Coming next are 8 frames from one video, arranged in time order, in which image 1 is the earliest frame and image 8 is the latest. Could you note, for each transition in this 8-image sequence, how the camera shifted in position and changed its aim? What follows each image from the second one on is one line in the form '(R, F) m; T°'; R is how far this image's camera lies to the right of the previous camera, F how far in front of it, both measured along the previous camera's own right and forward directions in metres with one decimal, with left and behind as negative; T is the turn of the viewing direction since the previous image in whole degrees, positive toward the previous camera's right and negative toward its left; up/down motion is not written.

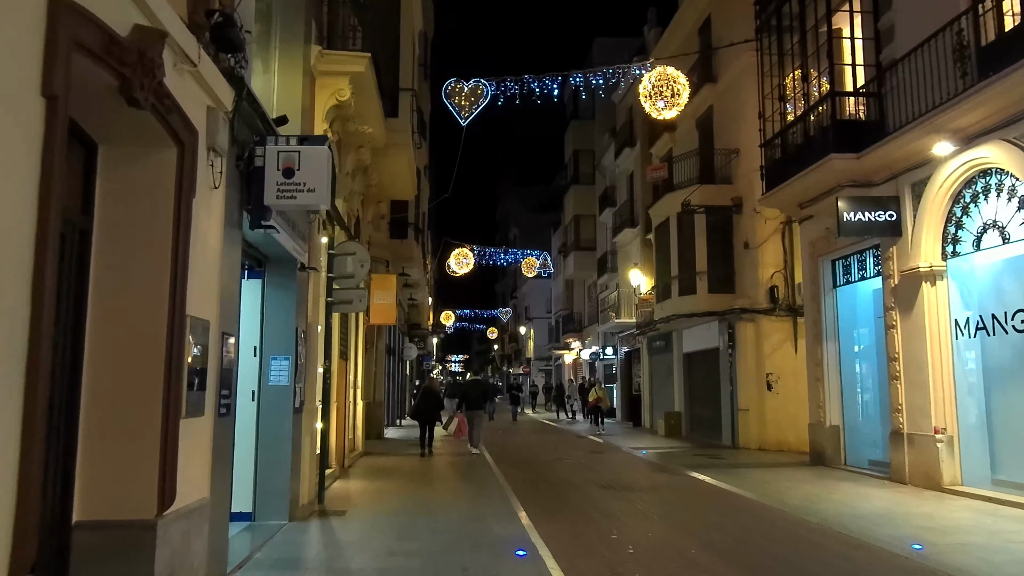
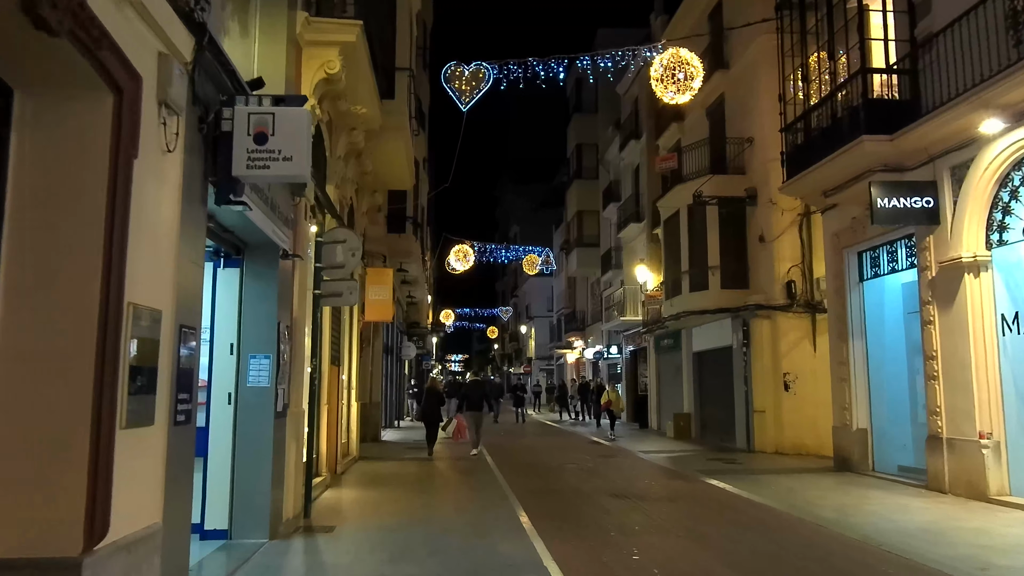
(-0.1, +0.9) m; 0°
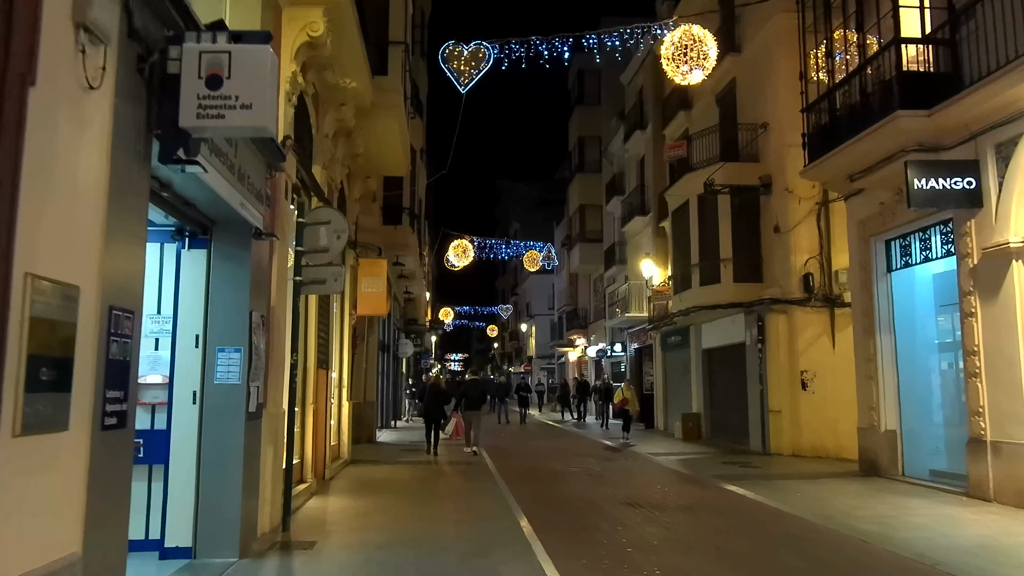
(0.0, +0.9) m; 0°
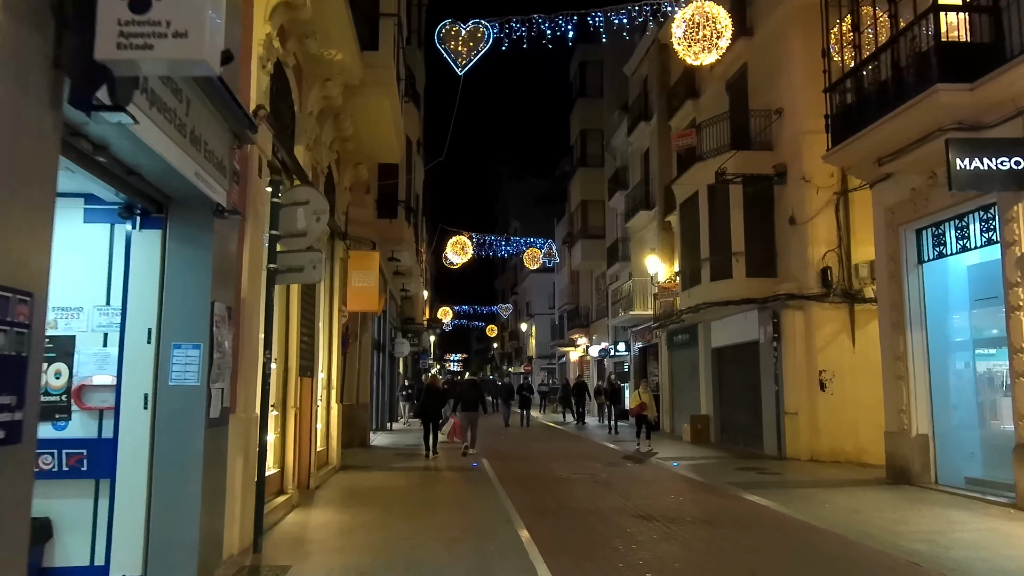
(0.0, +0.9) m; 0°
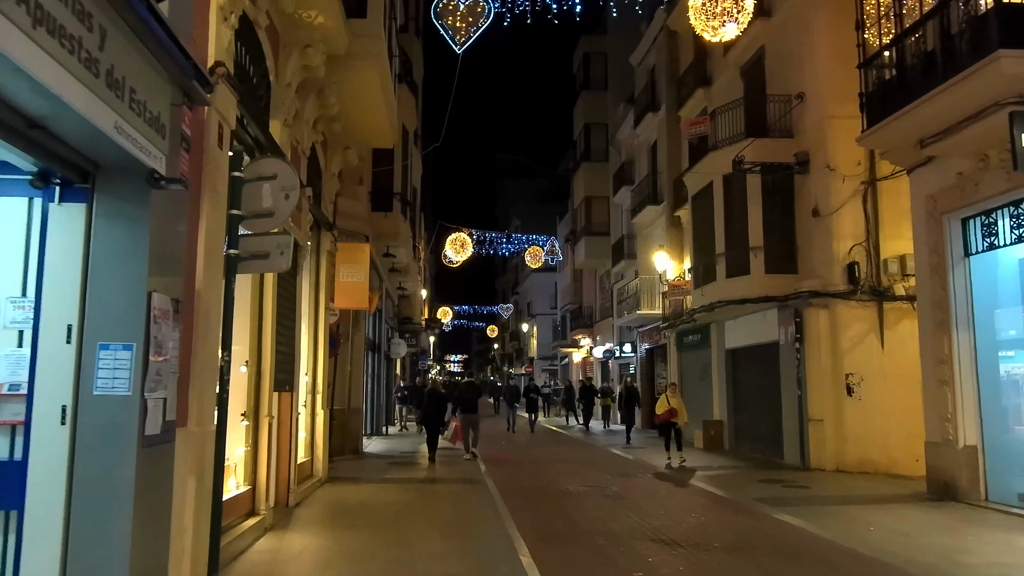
(0.0, +1.1) m; 0°
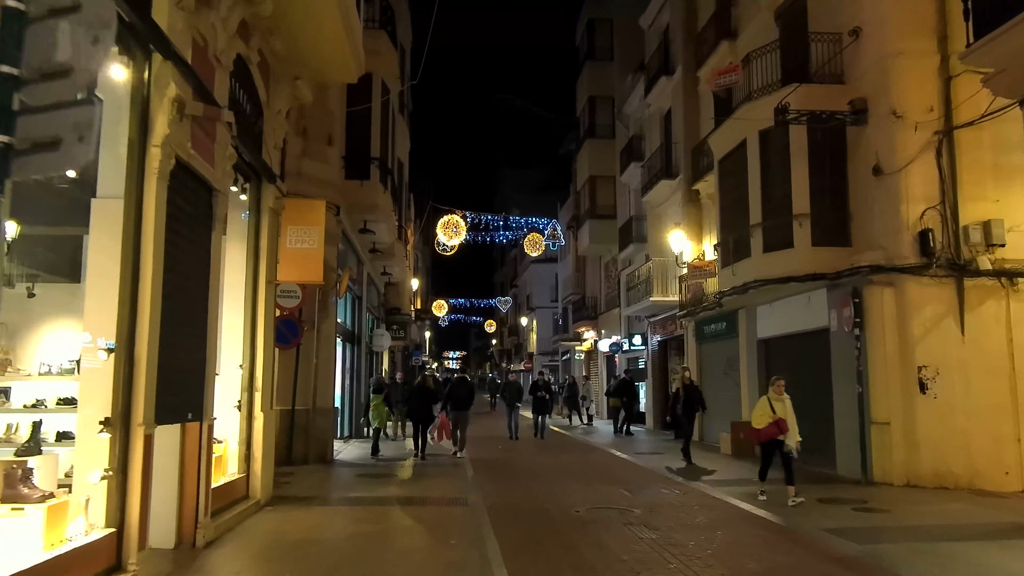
(0.0, +2.6) m; 0°
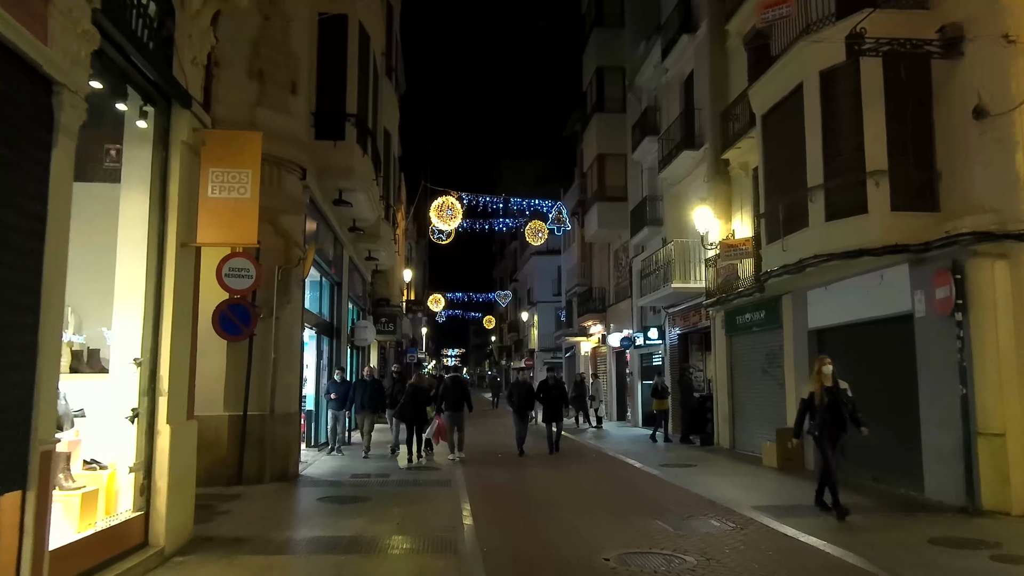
(0.0, +2.6) m; 0°
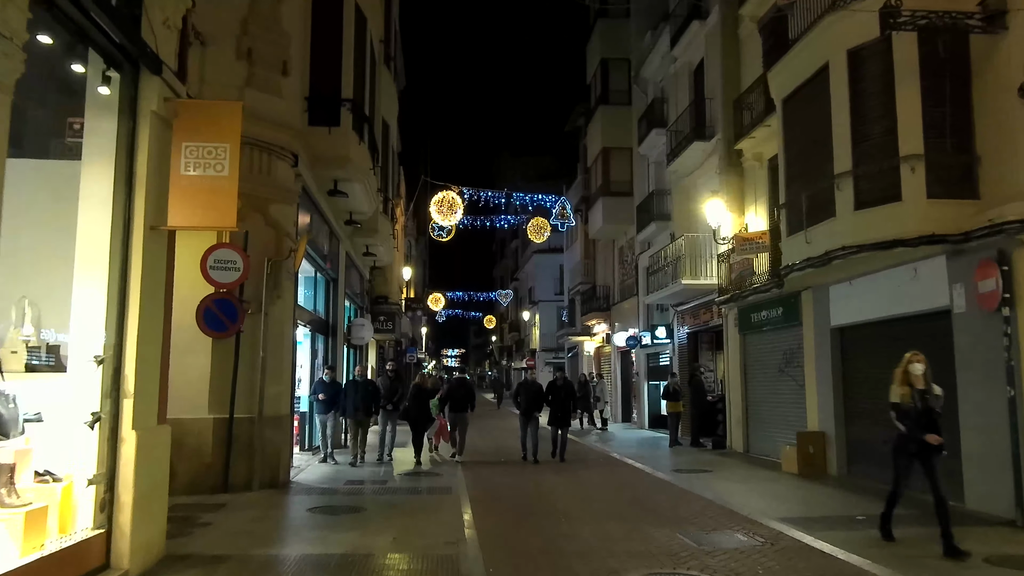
(-0.1, +0.7) m; 0°
